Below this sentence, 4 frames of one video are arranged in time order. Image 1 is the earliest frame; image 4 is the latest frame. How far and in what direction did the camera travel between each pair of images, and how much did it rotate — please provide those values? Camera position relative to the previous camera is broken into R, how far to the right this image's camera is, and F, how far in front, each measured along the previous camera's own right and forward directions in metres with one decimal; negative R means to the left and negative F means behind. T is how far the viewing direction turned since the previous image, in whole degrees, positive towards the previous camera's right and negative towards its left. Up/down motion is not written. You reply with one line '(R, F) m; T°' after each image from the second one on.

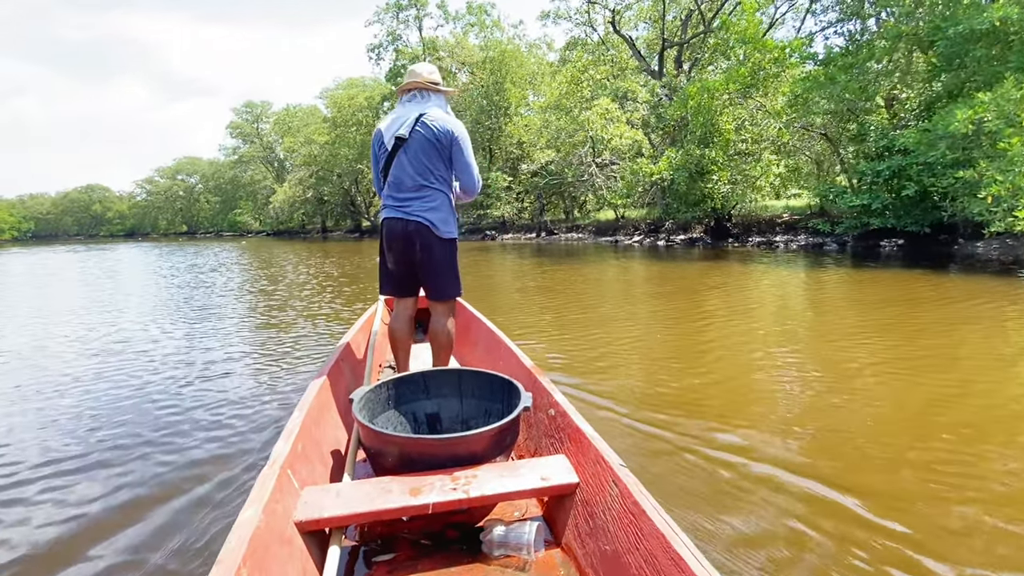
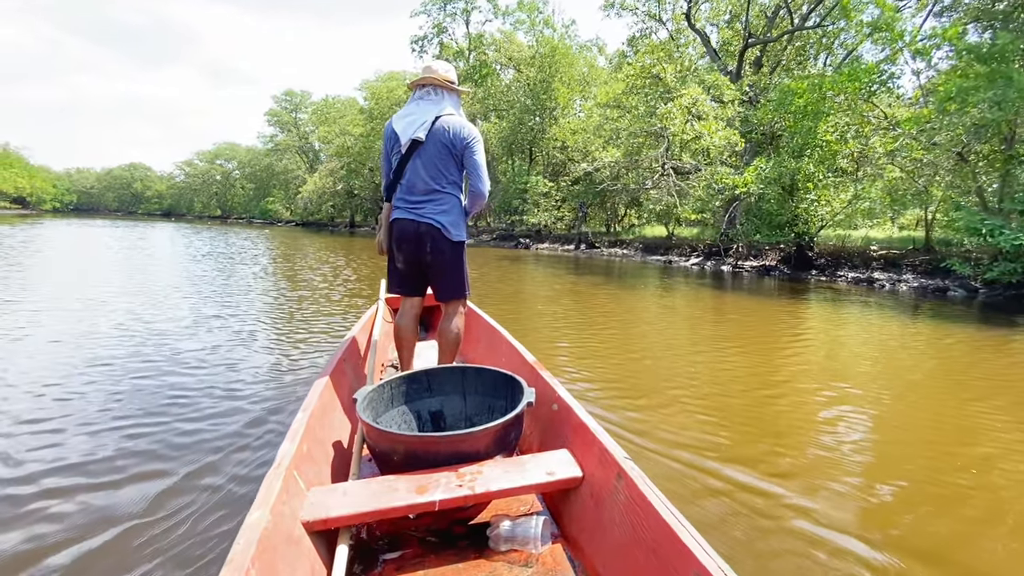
(+1.0, +0.4) m; -14°
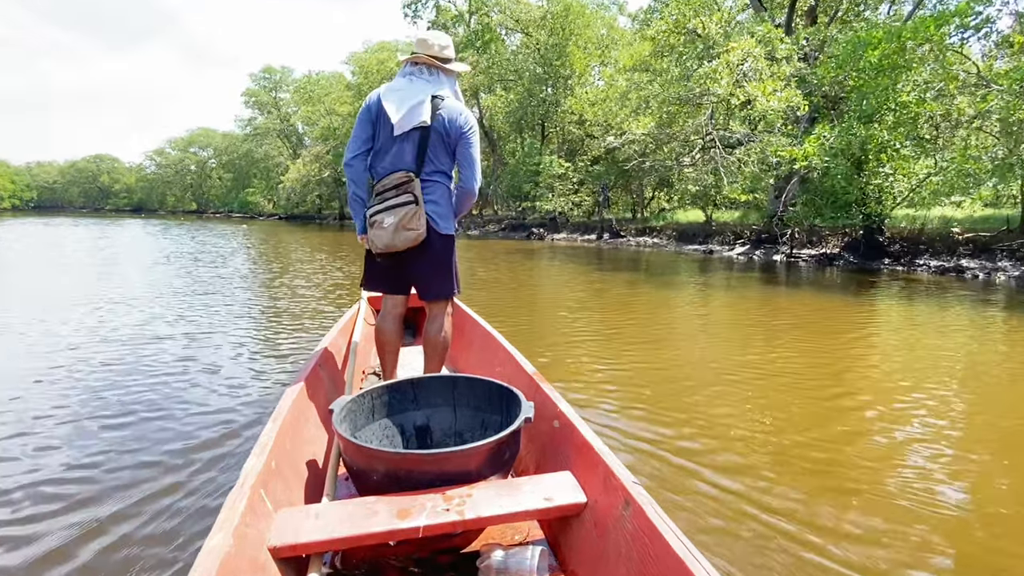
(+0.3, +0.7) m; -5°
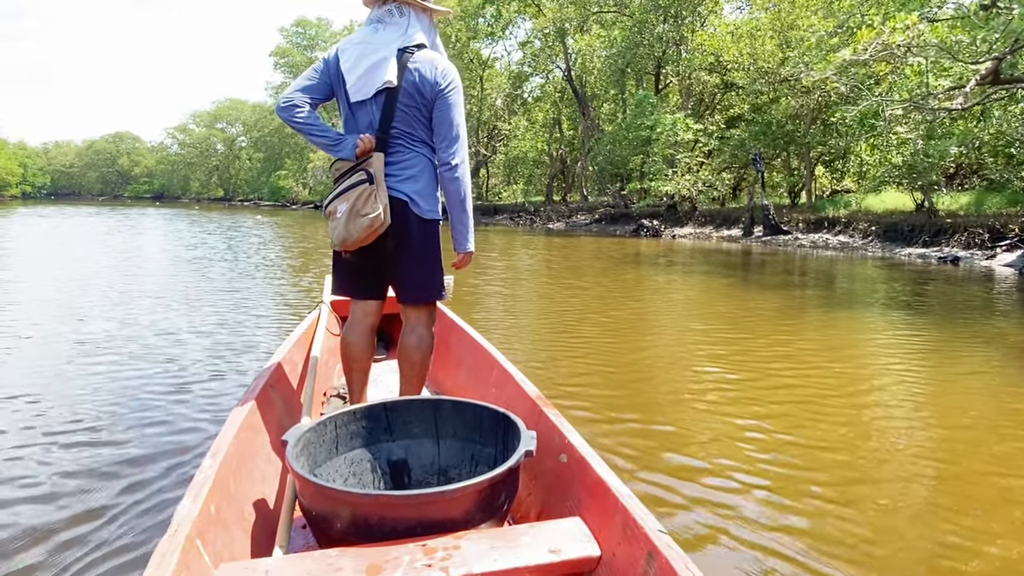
(+0.5, +1.2) m; -15°
